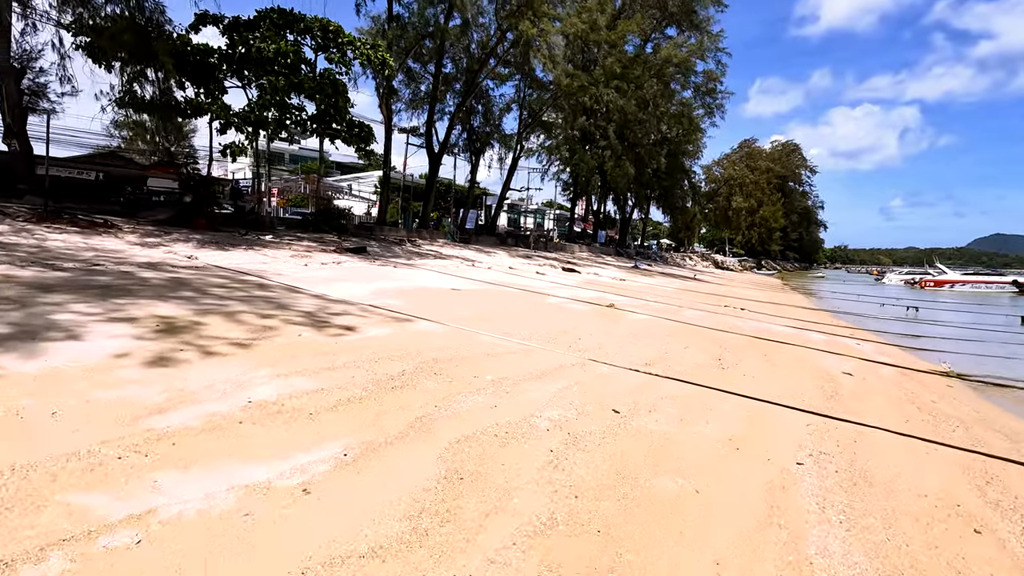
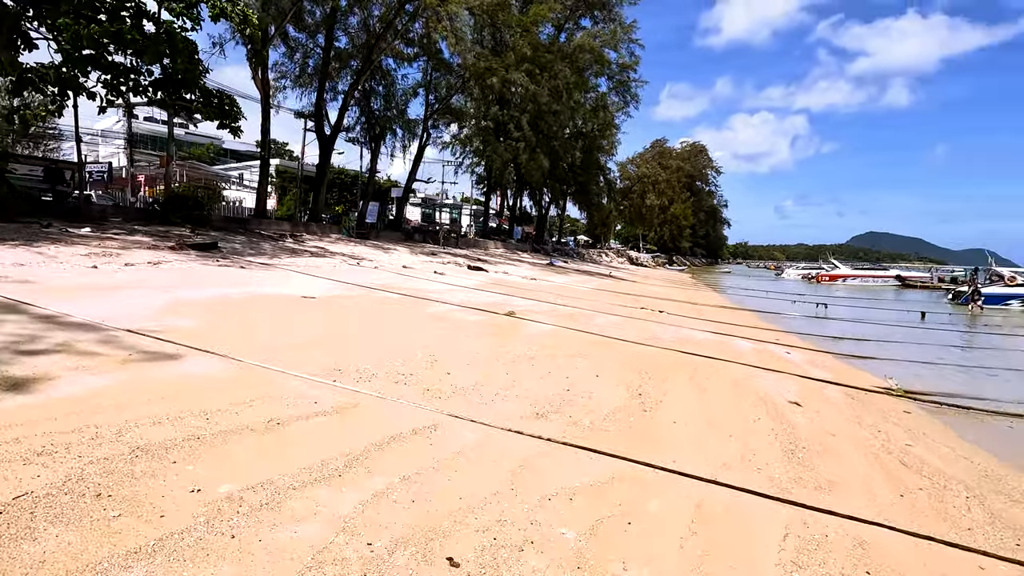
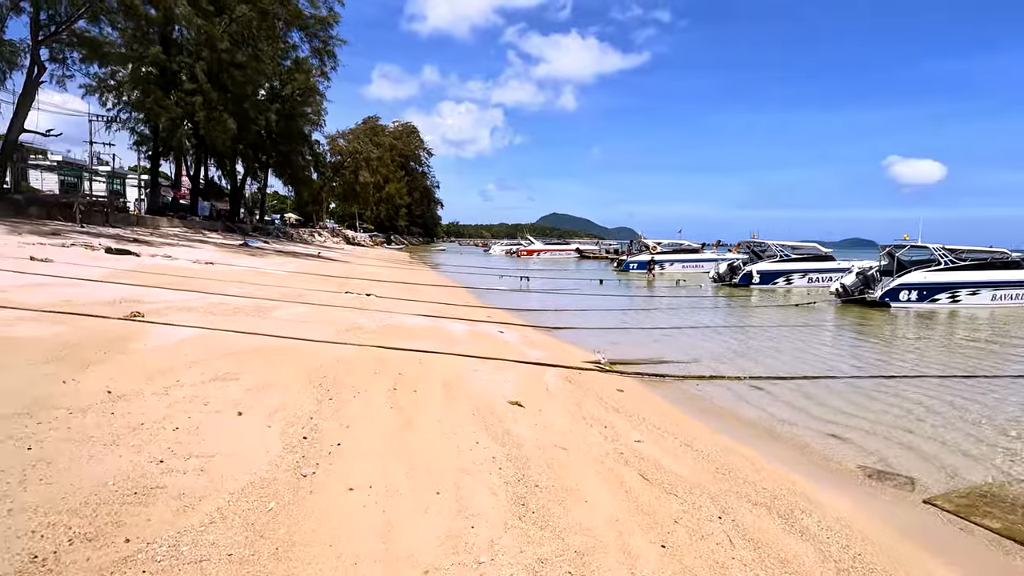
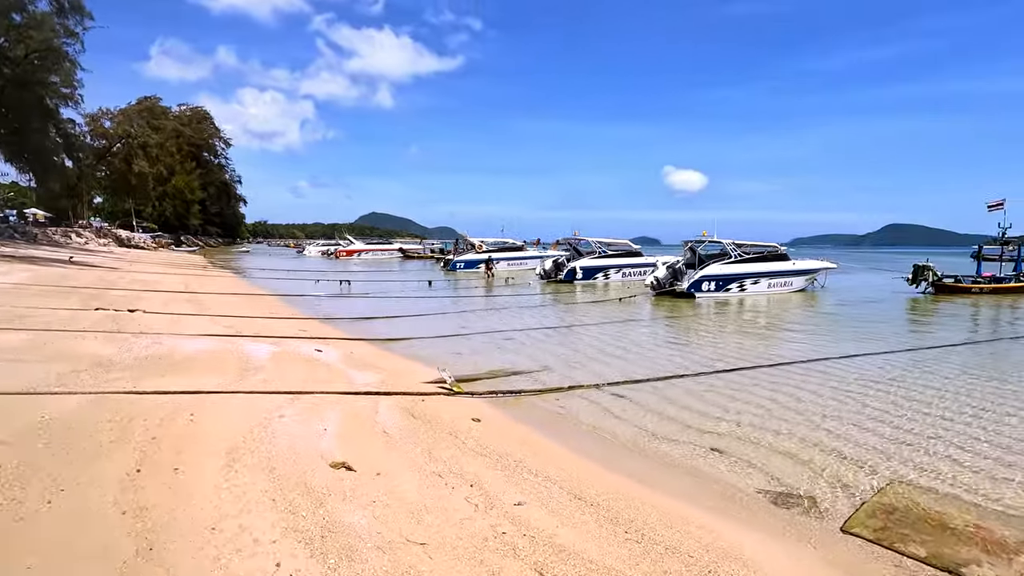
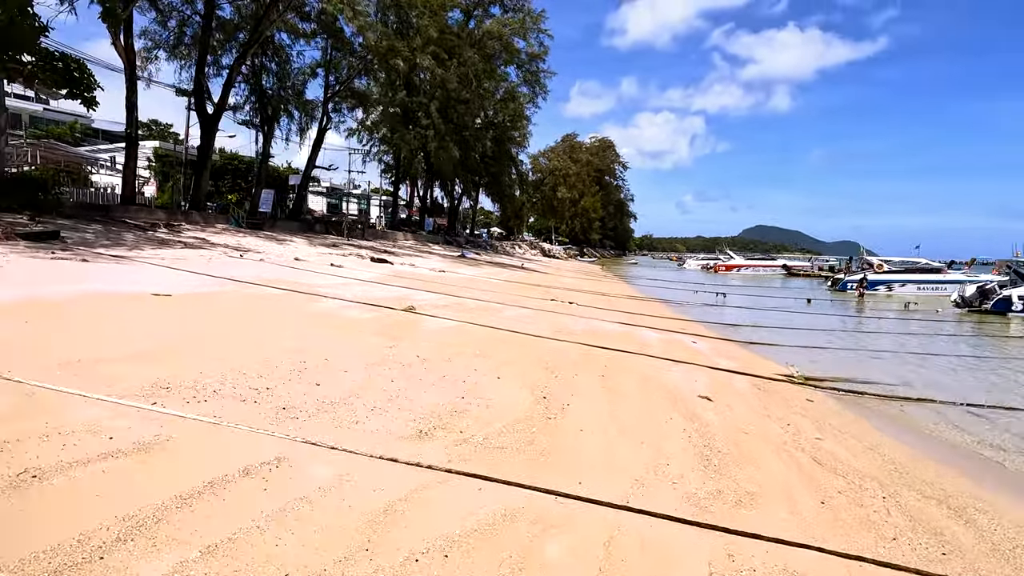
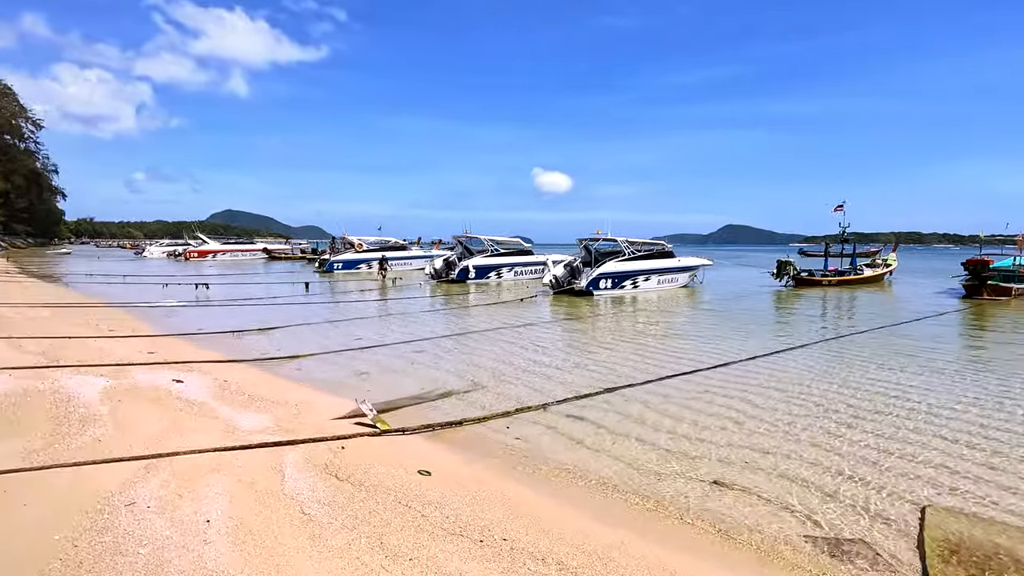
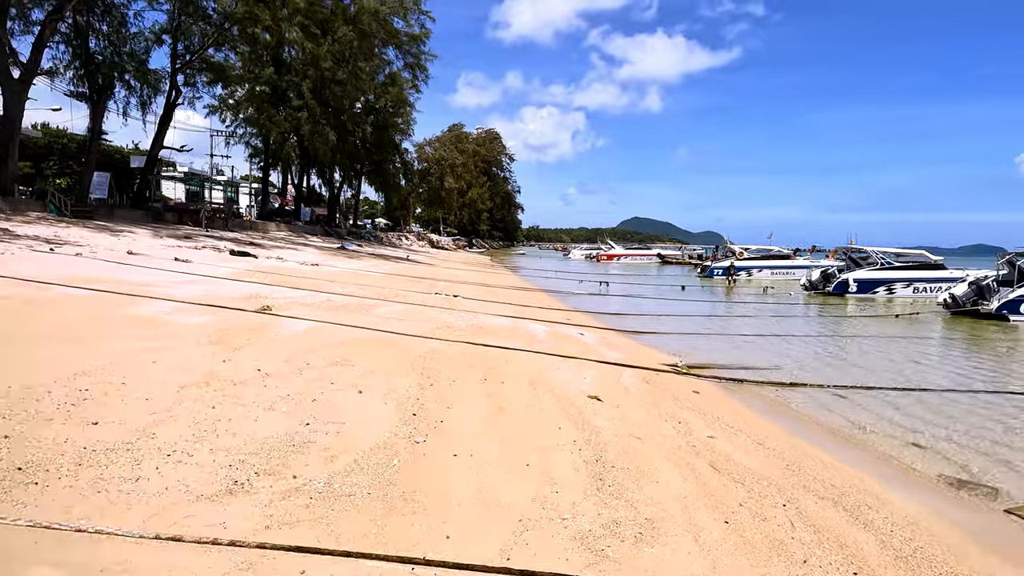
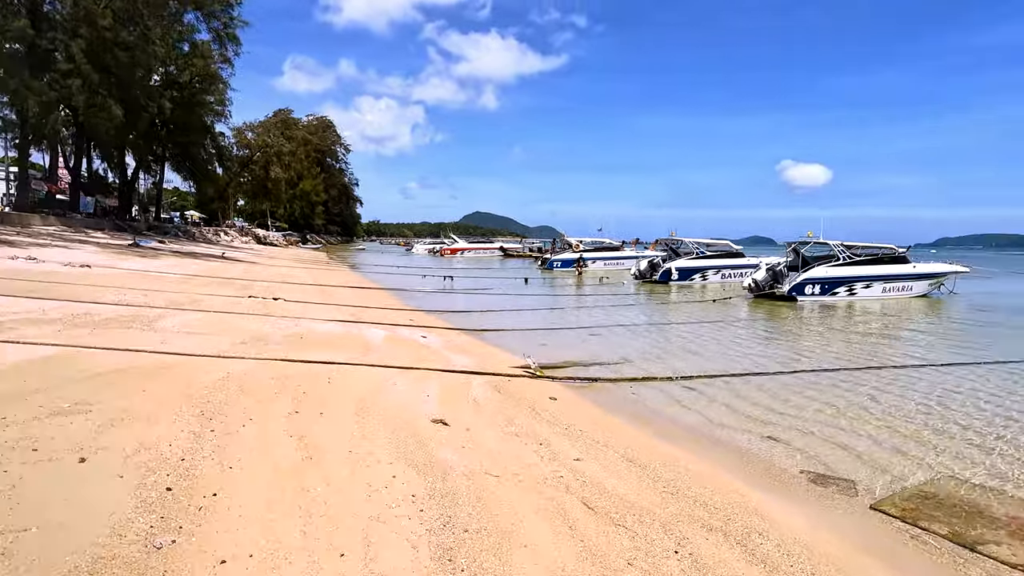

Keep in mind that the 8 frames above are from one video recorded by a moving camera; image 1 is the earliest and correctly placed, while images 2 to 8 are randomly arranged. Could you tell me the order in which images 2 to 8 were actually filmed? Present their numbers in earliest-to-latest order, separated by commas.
2, 5, 7, 3, 8, 4, 6
